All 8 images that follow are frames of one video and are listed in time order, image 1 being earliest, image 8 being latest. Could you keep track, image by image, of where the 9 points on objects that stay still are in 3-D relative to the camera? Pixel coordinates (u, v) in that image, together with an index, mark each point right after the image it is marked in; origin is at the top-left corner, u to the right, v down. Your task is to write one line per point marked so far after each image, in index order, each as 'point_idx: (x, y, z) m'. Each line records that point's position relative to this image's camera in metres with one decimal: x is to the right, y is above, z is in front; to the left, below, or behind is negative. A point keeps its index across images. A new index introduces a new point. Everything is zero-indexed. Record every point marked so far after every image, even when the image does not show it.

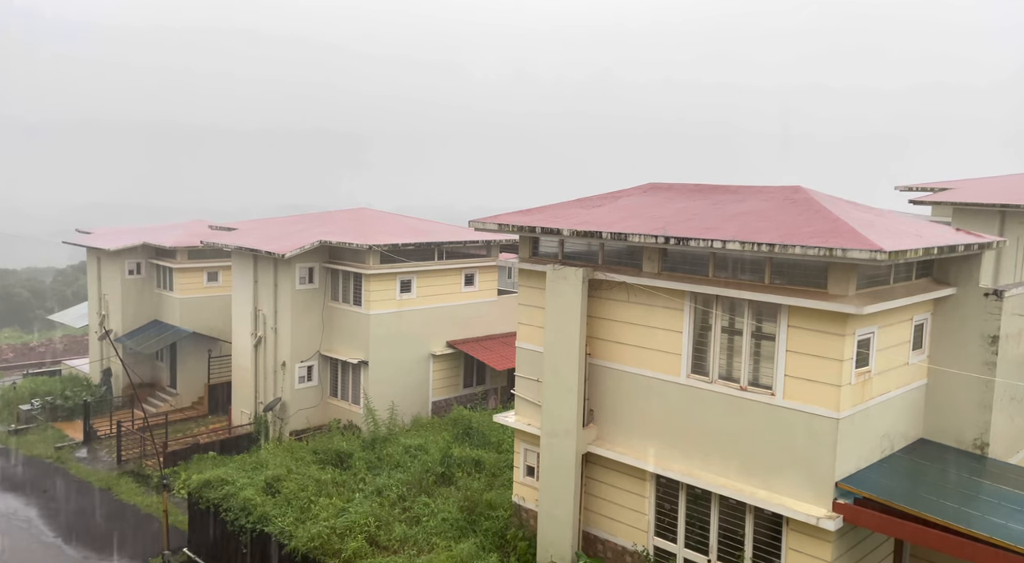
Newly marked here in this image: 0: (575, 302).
0: (+1.0, -0.3, +13.7) m
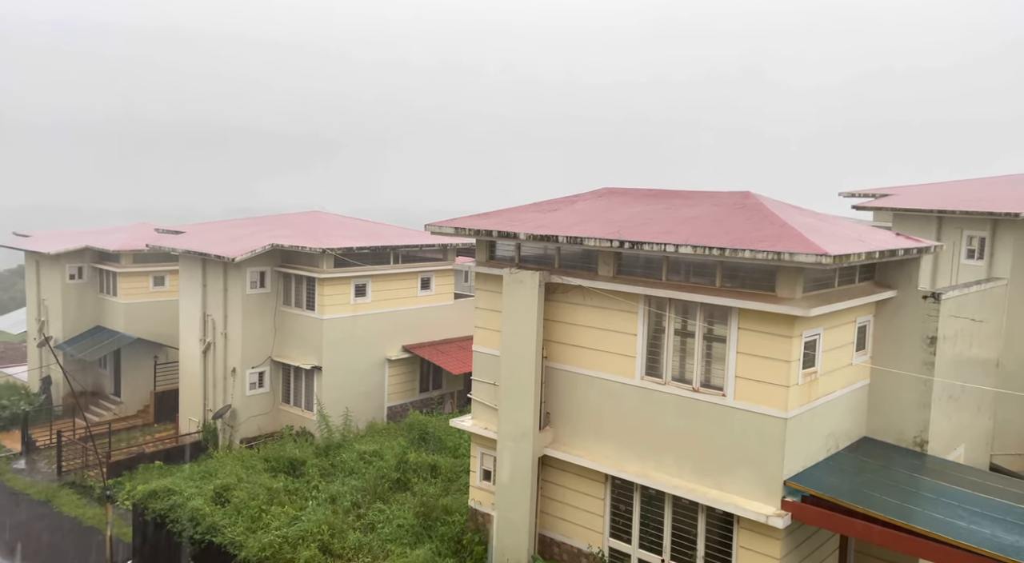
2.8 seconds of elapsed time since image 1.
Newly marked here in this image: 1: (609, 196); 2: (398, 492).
0: (+0.2, -0.4, +13.7) m
1: (+1.8, +1.5, +15.0) m
2: (-2.0, -3.8, +15.6) m
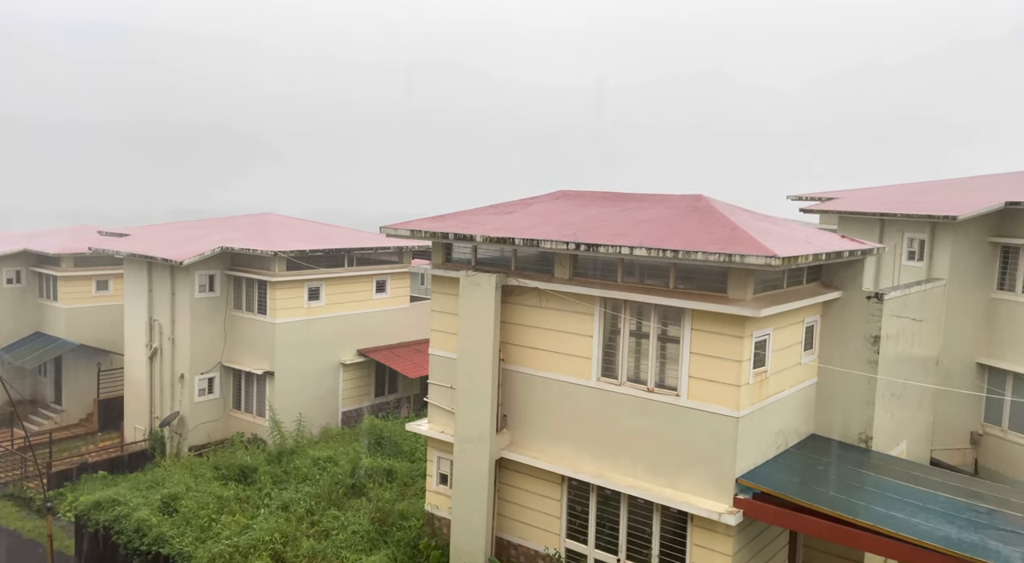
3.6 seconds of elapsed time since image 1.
0: (-0.4, -0.4, +13.7) m
1: (+1.0, +1.4, +15.2) m
2: (-2.8, -3.8, +15.4) m
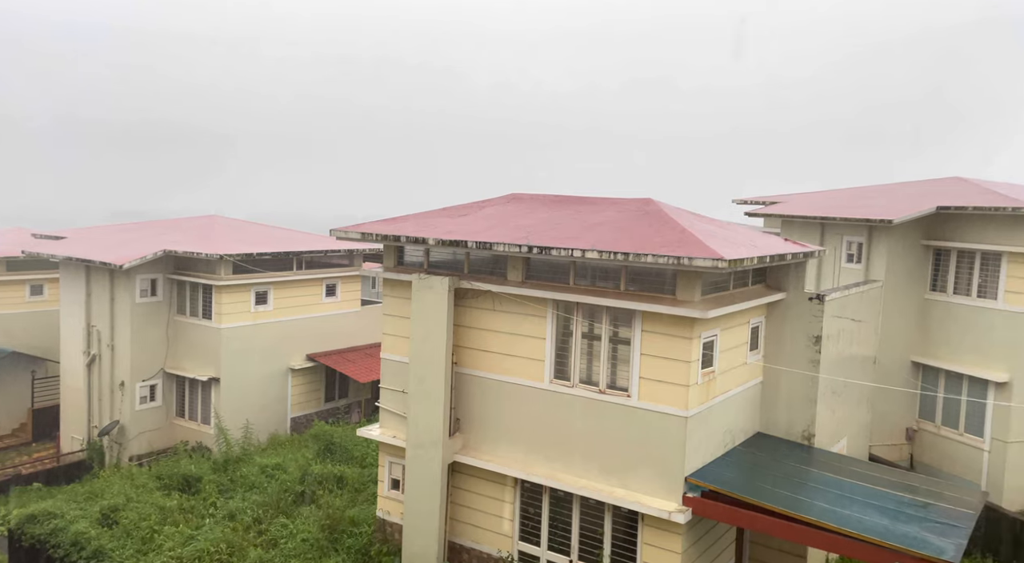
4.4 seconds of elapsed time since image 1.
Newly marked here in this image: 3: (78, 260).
0: (-1.2, -0.5, +13.7) m
1: (+0.1, +1.4, +15.3) m
2: (-3.6, -3.9, +15.1) m
3: (-9.2, +0.4, +18.3) m
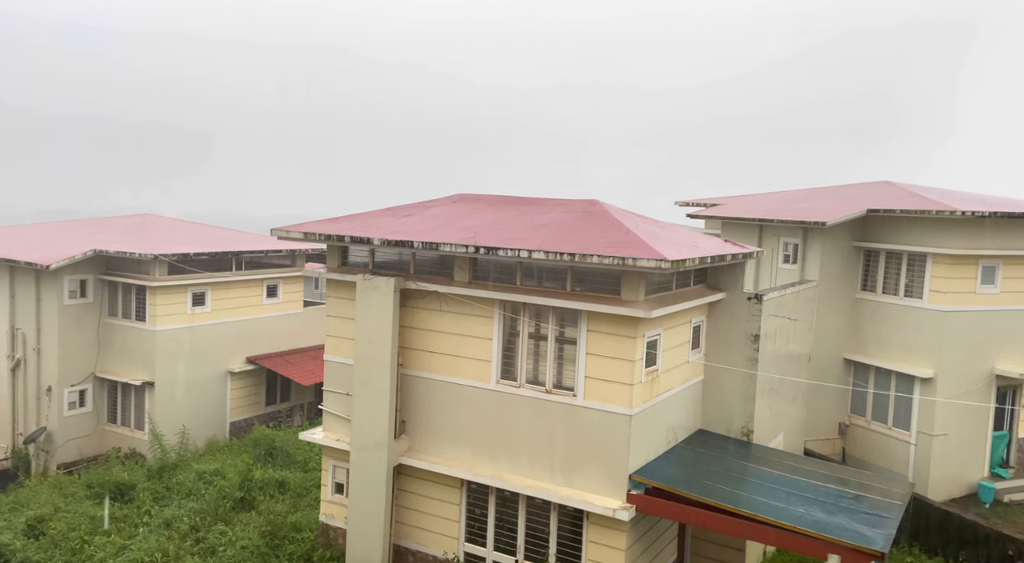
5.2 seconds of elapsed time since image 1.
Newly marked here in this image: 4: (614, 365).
0: (-2.0, -0.5, +13.5) m
1: (-0.8, +1.4, +15.2) m
2: (-4.6, -3.9, +14.8) m
3: (-10.4, +0.4, +17.4) m
4: (+1.5, -1.2, +13.0) m
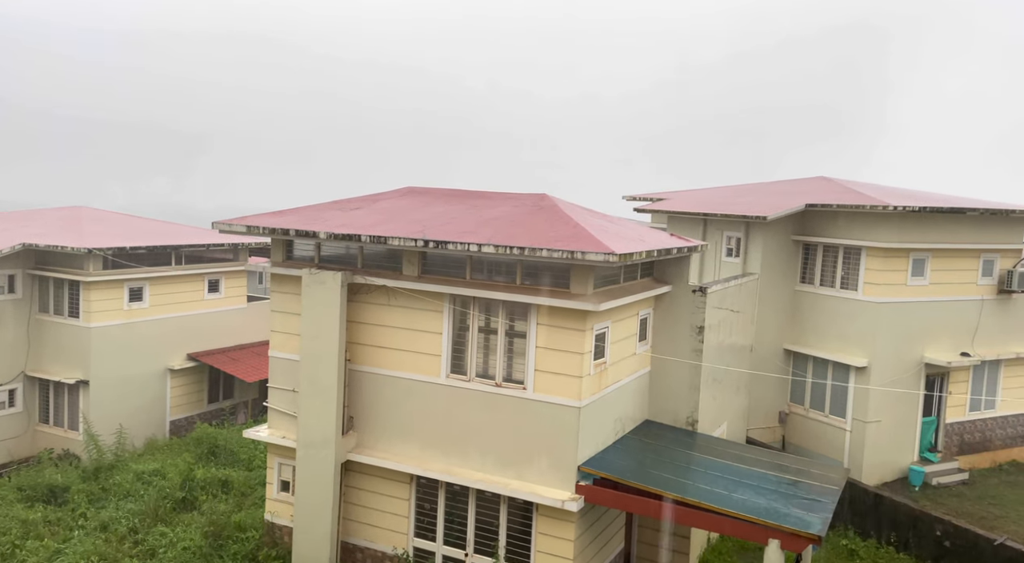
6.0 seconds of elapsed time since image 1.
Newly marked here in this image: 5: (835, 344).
0: (-2.8, -0.4, +13.3) m
1: (-1.8, +1.5, +15.0) m
2: (-5.4, -3.8, +14.4) m
3: (-11.5, +0.5, +16.5) m
4: (+0.8, -1.1, +13.0) m
5: (+5.9, -1.2, +16.1) m
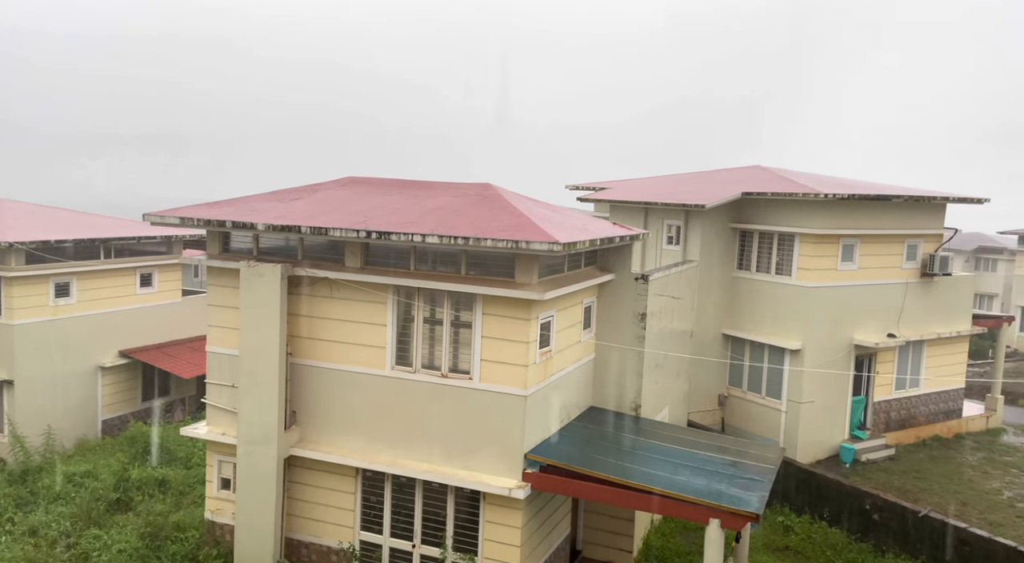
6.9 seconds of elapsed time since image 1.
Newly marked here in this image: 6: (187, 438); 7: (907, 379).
0: (-3.6, -0.3, +12.9) m
1: (-2.7, +1.7, +14.7) m
2: (-6.3, -3.7, +13.9) m
3: (-12.5, +0.7, +15.3) m
4: (0.0, -1.0, +13.0) m
5: (+4.9, -0.9, +16.5) m
6: (-6.3, -2.9, +16.6) m
7: (+7.8, -1.9, +17.3) m
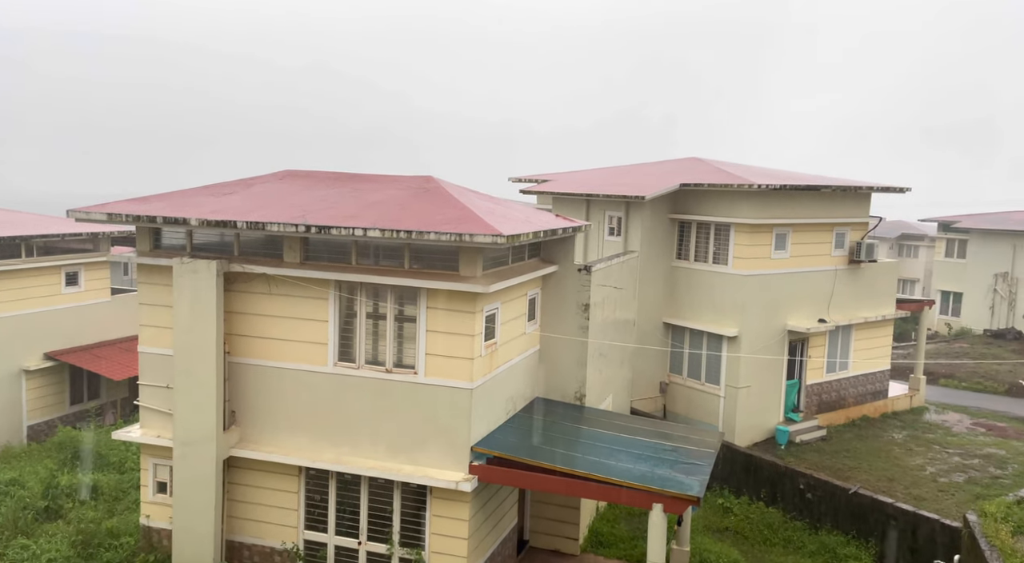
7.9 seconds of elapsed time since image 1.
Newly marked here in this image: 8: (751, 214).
0: (-4.4, -0.2, +12.5) m
1: (-3.7, +1.8, +14.2) m
2: (-7.1, -3.7, +13.3) m
3: (-13.5, +0.6, +14.1) m
4: (-0.8, -0.9, +12.9) m
5: (+3.7, -0.6, +16.7) m
6: (-7.4, -2.8, +16.0) m
7: (+6.6, -1.6, +17.8) m
8: (+4.4, +1.3, +16.0) m
